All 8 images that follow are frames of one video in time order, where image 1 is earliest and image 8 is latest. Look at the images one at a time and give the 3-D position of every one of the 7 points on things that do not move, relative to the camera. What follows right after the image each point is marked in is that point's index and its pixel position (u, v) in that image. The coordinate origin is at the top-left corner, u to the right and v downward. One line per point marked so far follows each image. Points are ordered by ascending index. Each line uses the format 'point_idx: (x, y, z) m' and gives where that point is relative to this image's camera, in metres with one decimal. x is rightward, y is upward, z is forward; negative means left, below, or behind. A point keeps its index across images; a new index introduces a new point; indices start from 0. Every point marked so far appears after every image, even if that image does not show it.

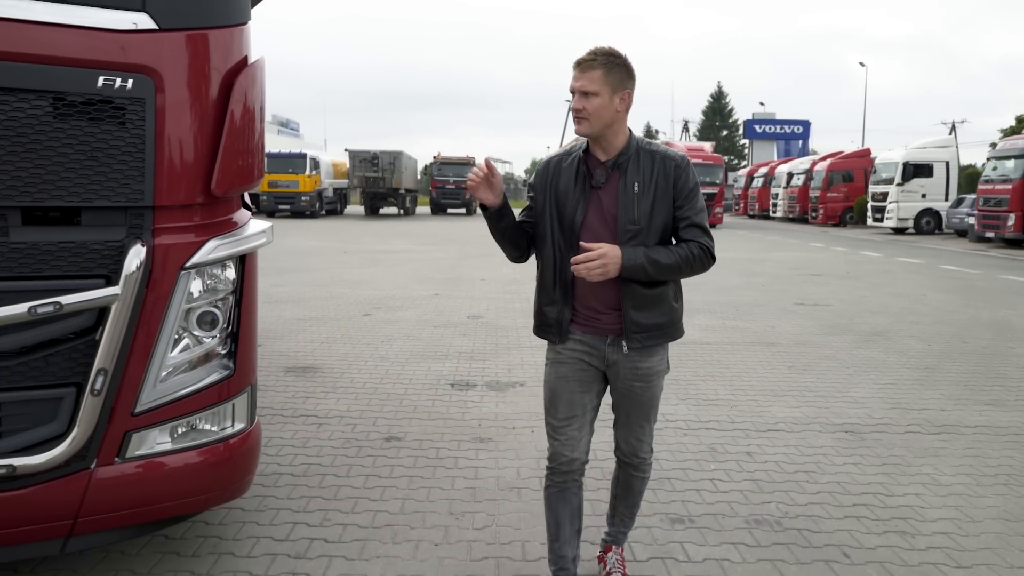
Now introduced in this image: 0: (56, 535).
0: (-1.5, -0.8, +2.7) m
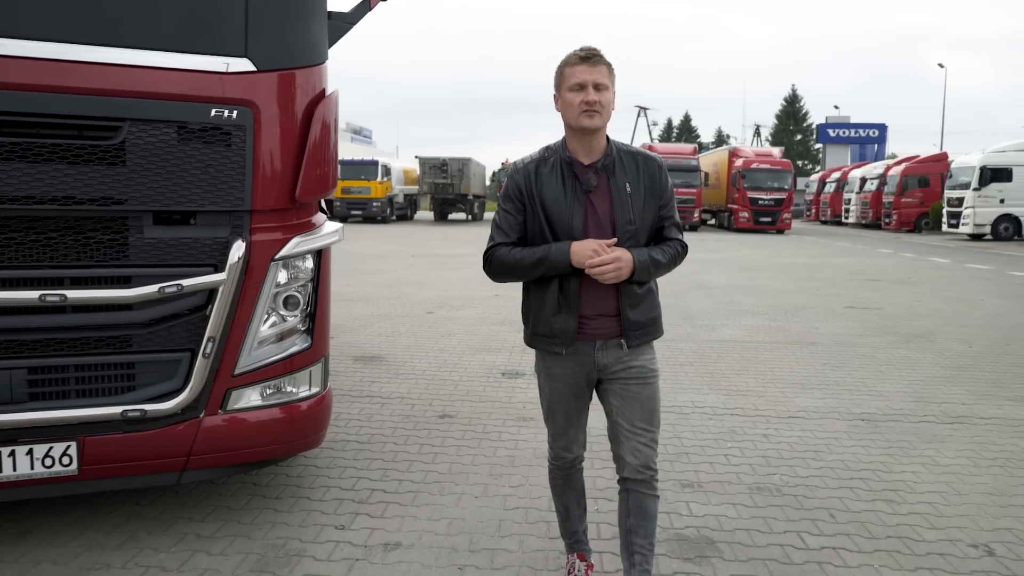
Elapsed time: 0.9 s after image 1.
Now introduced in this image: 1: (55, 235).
0: (-1.4, -0.7, +3.4) m
1: (-1.8, +0.2, +3.1) m
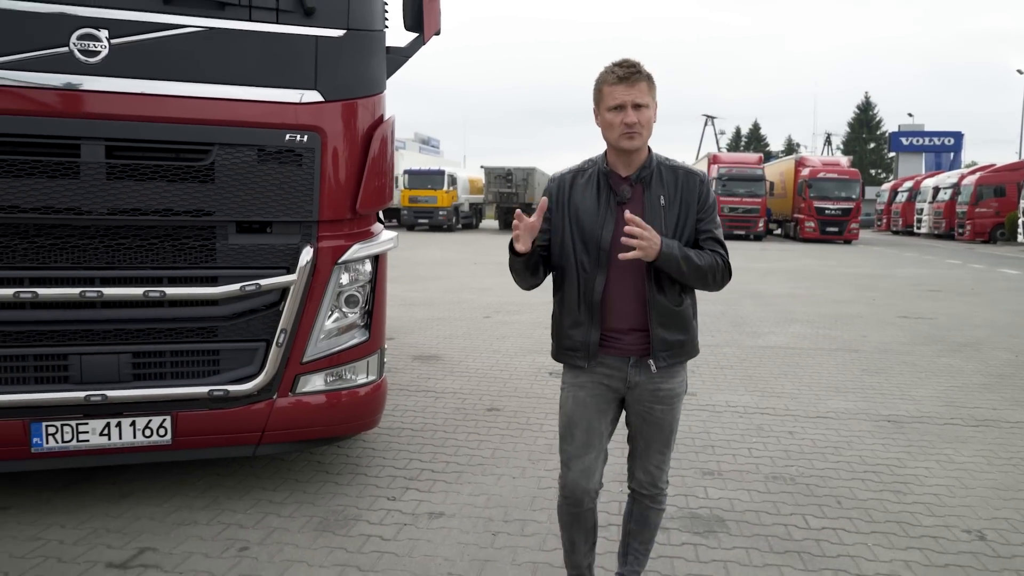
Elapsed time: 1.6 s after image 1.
0: (-1.3, -0.7, +3.9) m
1: (-1.6, +0.2, +3.7) m
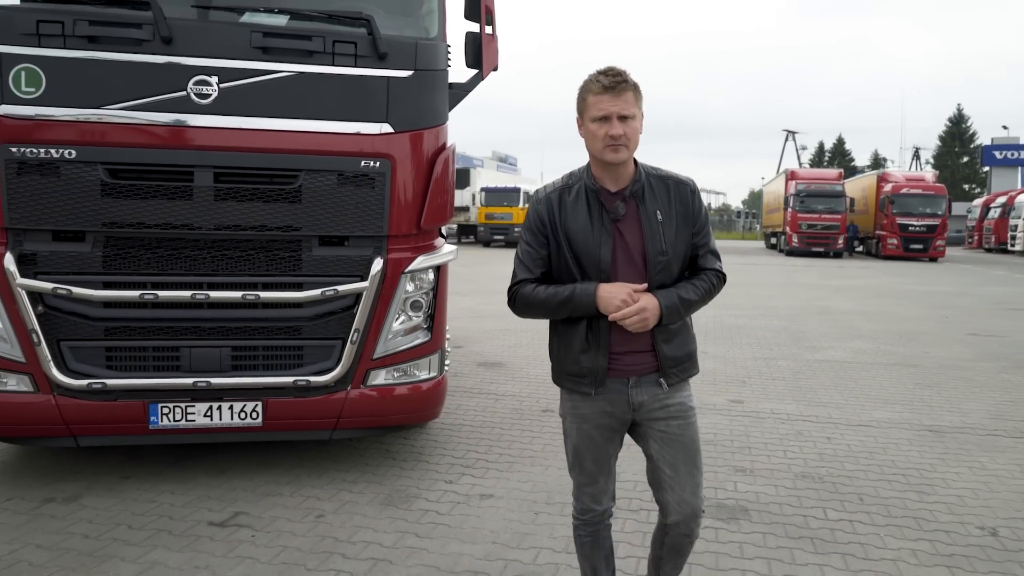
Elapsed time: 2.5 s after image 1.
0: (-1.0, -0.8, +4.5) m
1: (-1.4, +0.2, +4.4) m
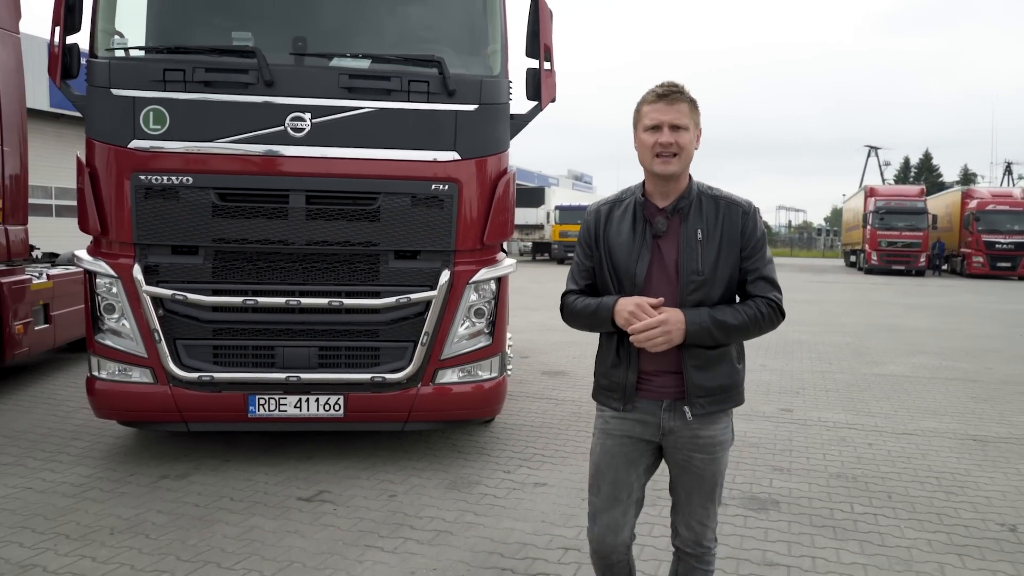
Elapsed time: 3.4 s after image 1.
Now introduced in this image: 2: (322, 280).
0: (-0.7, -0.8, +5.1) m
1: (-1.1, +0.1, +5.0) m
2: (-1.2, 0.0, +5.0) m
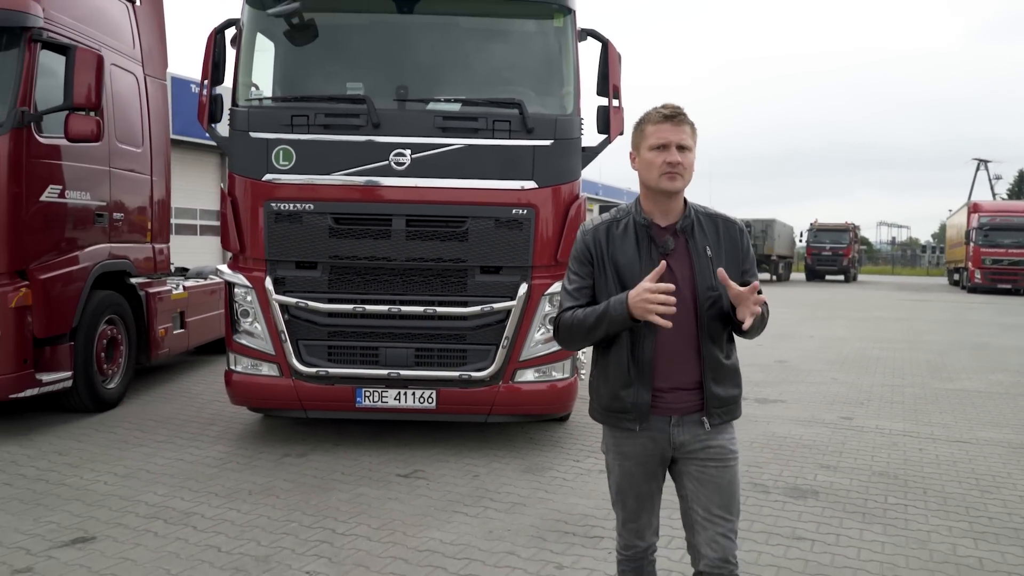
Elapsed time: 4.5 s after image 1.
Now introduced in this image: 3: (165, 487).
0: (-0.2, -0.9, +5.9) m
1: (-0.6, +0.1, +5.9) m
2: (-0.7, 0.0, +5.9) m
3: (-2.2, -1.3, +5.1) m
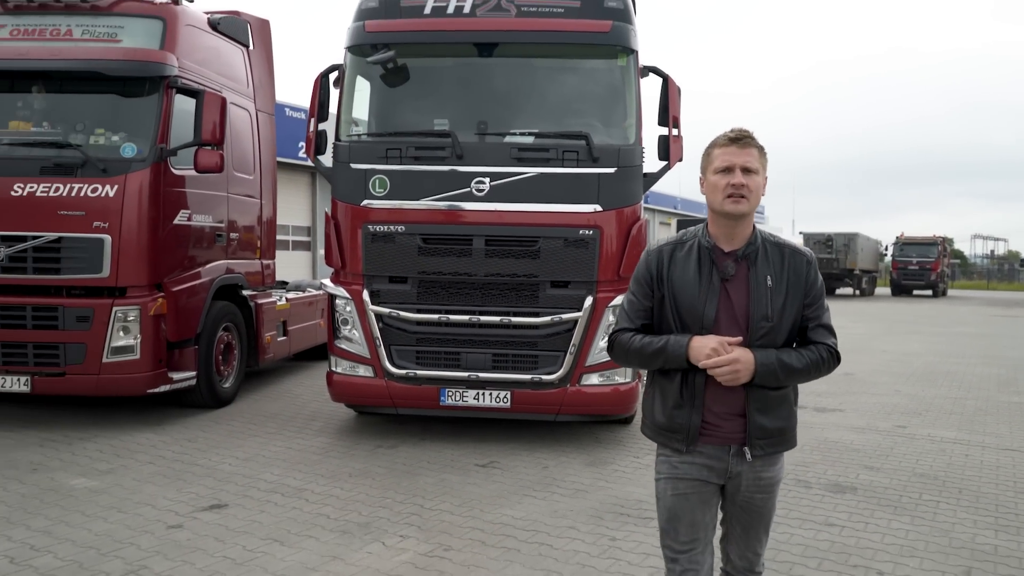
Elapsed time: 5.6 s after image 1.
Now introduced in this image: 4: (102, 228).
0: (+0.3, -1.0, +6.6) m
1: (0.0, 0.0, +6.6) m
2: (-0.1, -0.1, +6.6) m
3: (-1.7, -1.3, +6.0) m
4: (-3.5, +0.5, +7.0) m
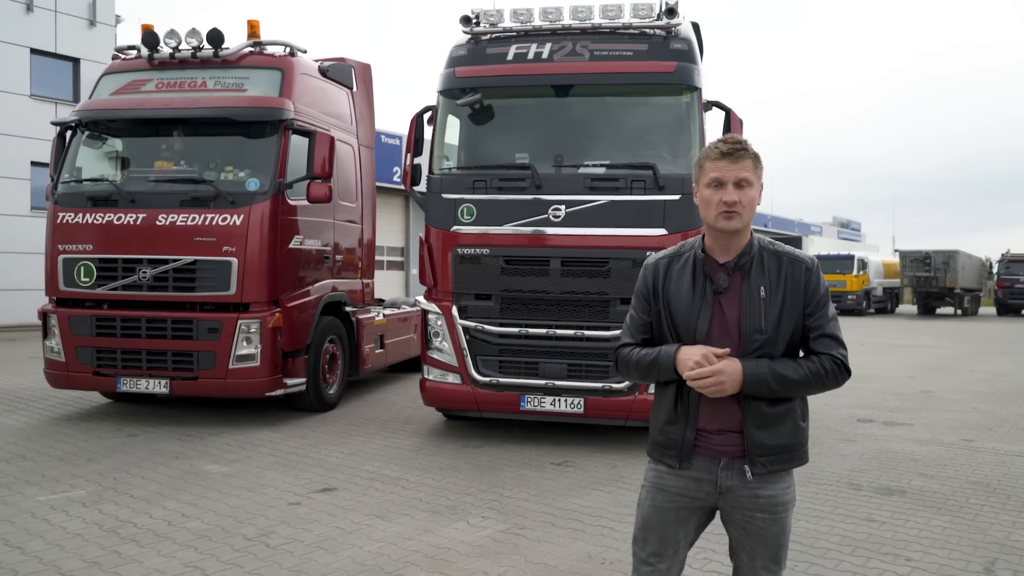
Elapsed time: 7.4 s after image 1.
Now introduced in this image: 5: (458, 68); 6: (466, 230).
0: (+1.0, -1.1, +7.2) m
1: (+0.6, -0.2, +7.3) m
2: (+0.5, -0.3, +7.3) m
3: (-1.1, -1.5, +6.9) m
4: (-2.8, +0.4, +8.1) m
5: (-0.5, +2.2, +8.0) m
6: (-0.4, +0.5, +7.5) m
